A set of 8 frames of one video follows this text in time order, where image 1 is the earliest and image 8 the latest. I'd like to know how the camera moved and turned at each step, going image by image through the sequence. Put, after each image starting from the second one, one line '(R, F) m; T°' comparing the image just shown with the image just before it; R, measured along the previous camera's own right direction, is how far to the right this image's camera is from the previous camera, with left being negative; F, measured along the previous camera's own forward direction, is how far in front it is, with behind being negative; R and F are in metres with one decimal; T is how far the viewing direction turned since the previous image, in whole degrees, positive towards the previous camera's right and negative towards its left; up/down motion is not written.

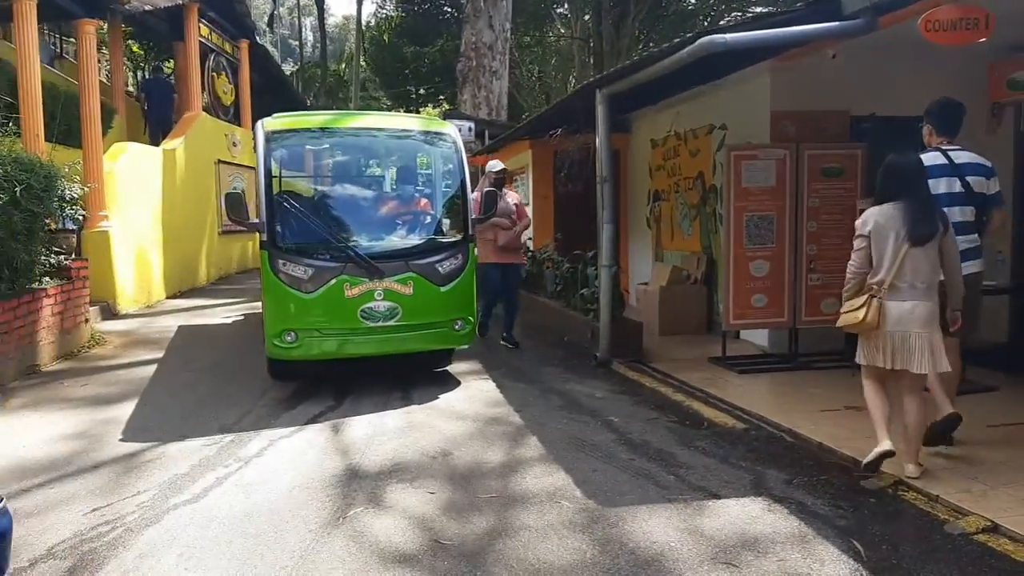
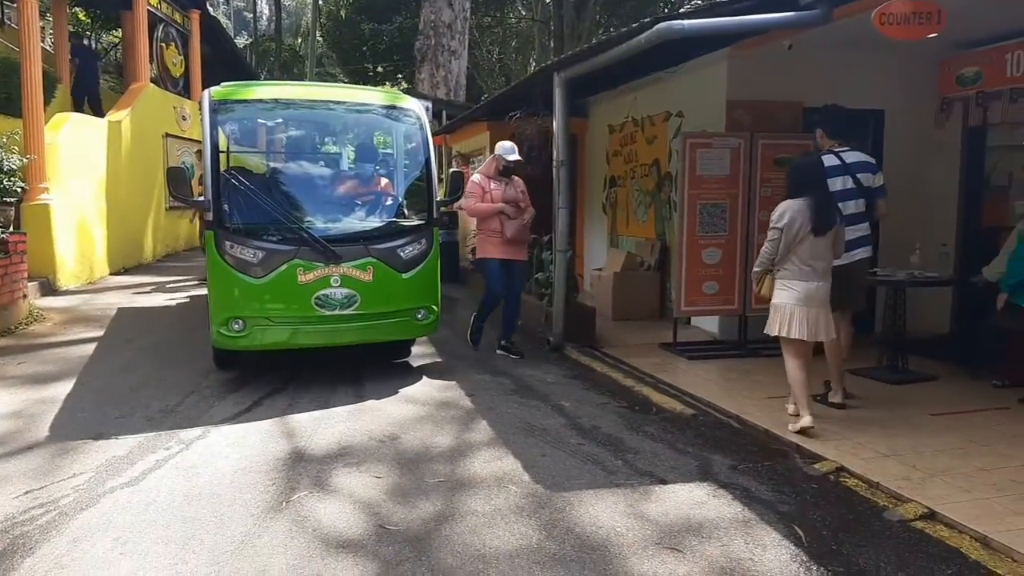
(+0.1, 0.0) m; +3°
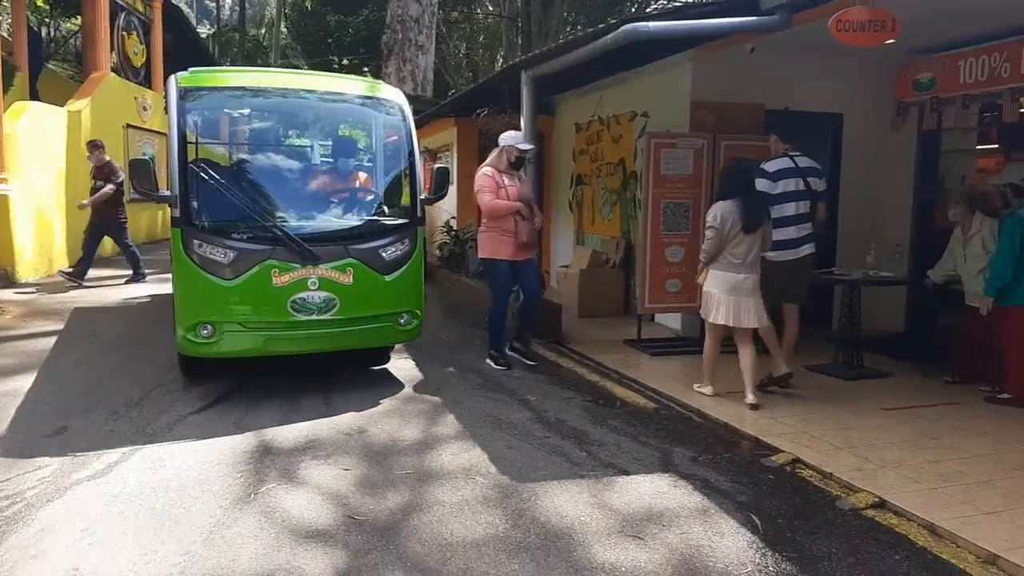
(0.0, -0.1) m; +2°
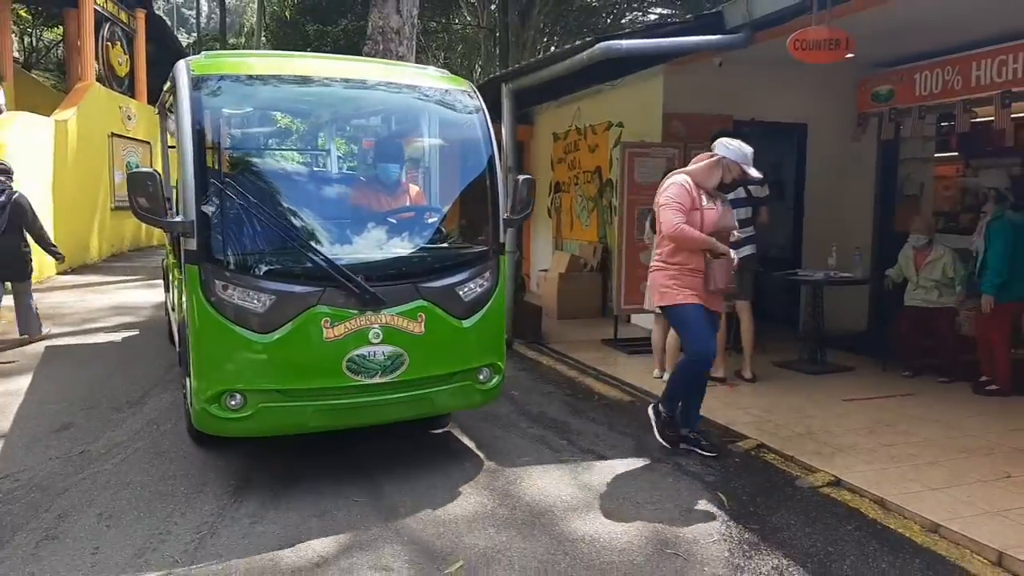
(0.0, -0.4) m; +1°
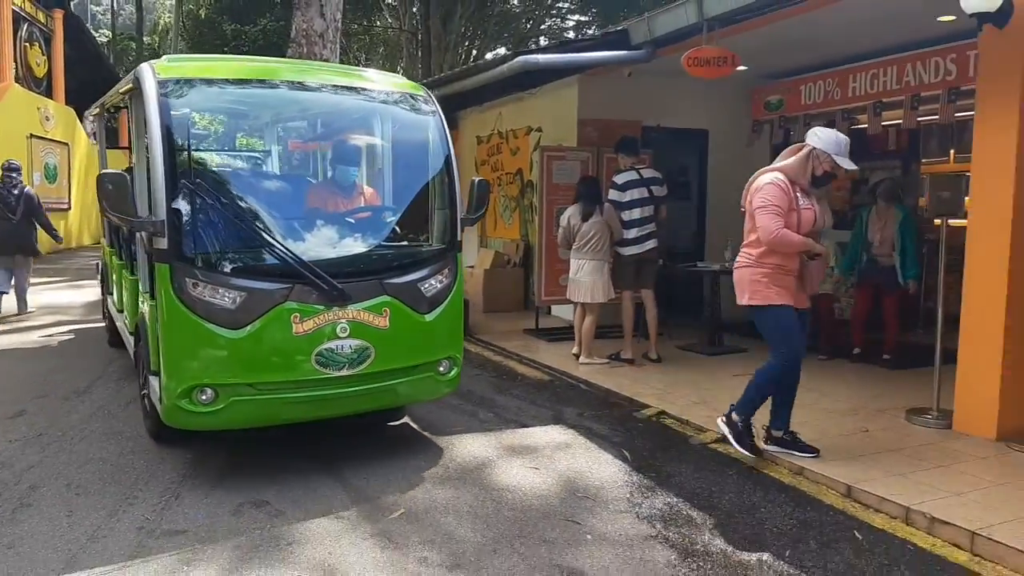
(0.0, -0.6) m; +5°
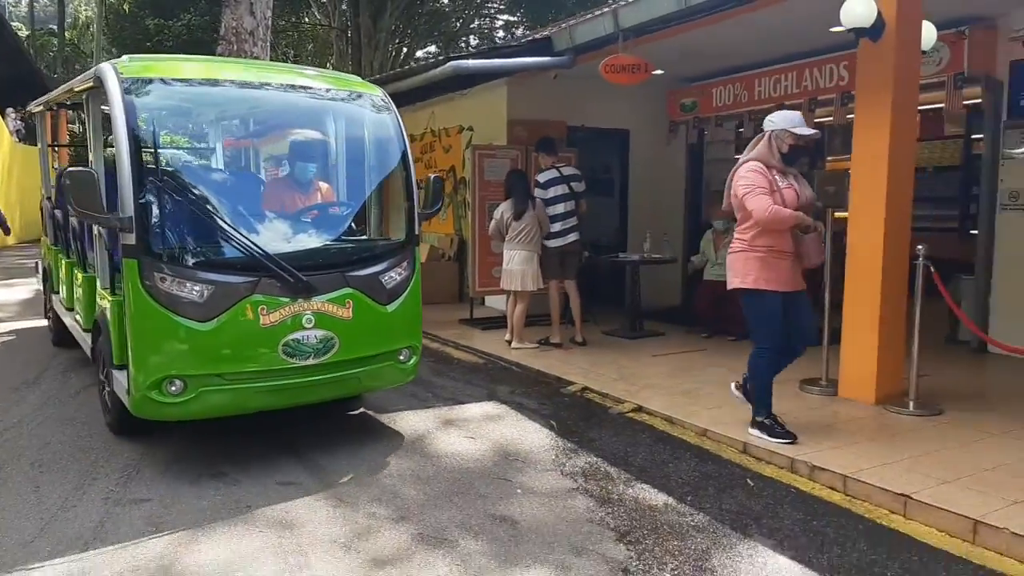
(0.0, -0.5) m; +5°
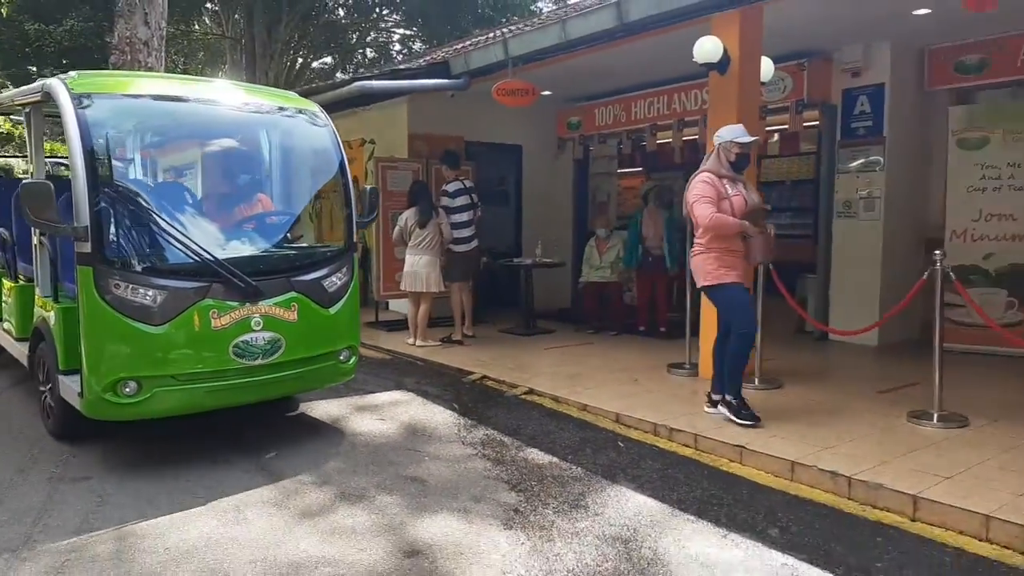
(0.0, -0.7) m; +7°
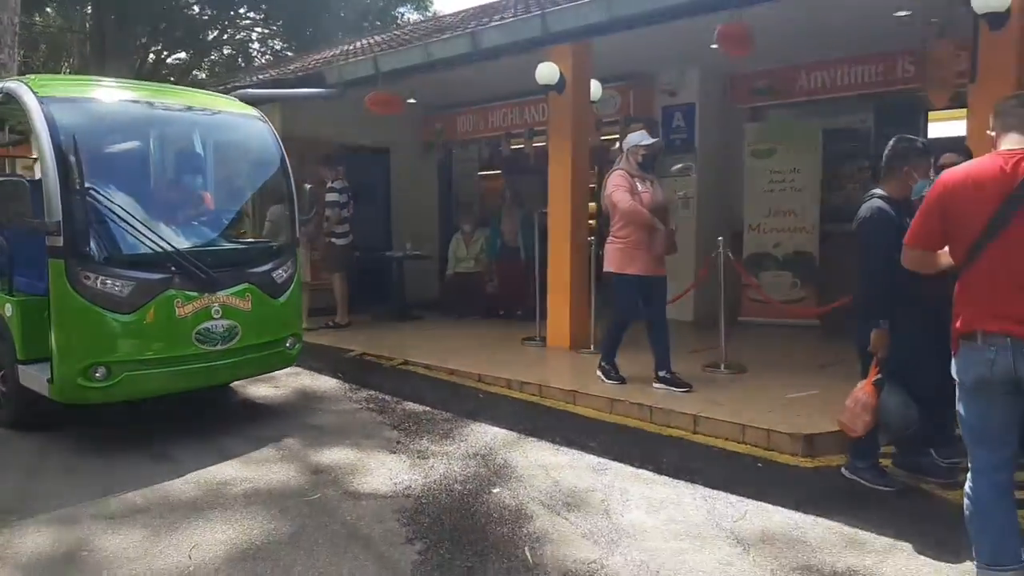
(-0.1, -1.2) m; +9°
